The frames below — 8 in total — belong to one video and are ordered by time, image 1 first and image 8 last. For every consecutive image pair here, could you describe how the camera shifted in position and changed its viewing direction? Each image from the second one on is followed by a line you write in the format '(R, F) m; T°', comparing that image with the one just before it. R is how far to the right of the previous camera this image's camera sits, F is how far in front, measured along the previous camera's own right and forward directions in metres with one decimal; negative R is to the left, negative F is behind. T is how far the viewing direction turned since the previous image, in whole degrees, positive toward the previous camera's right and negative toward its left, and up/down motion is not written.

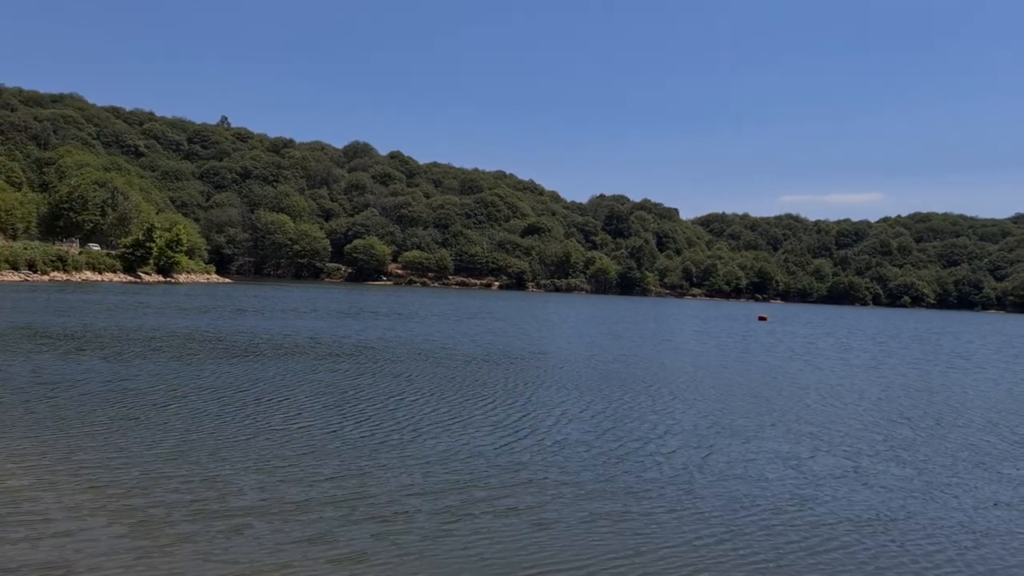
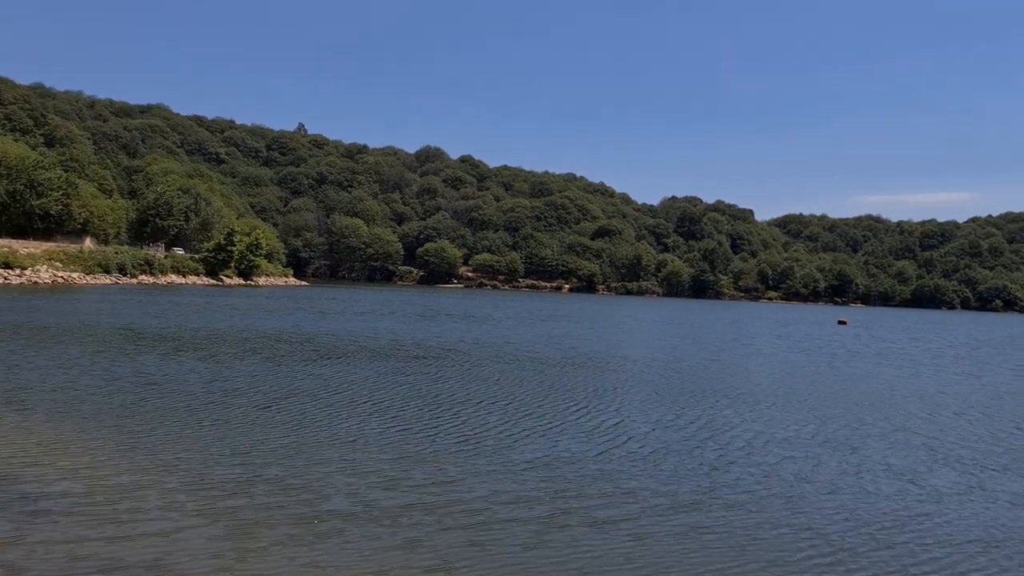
(-0.2, +0.2) m; -5°
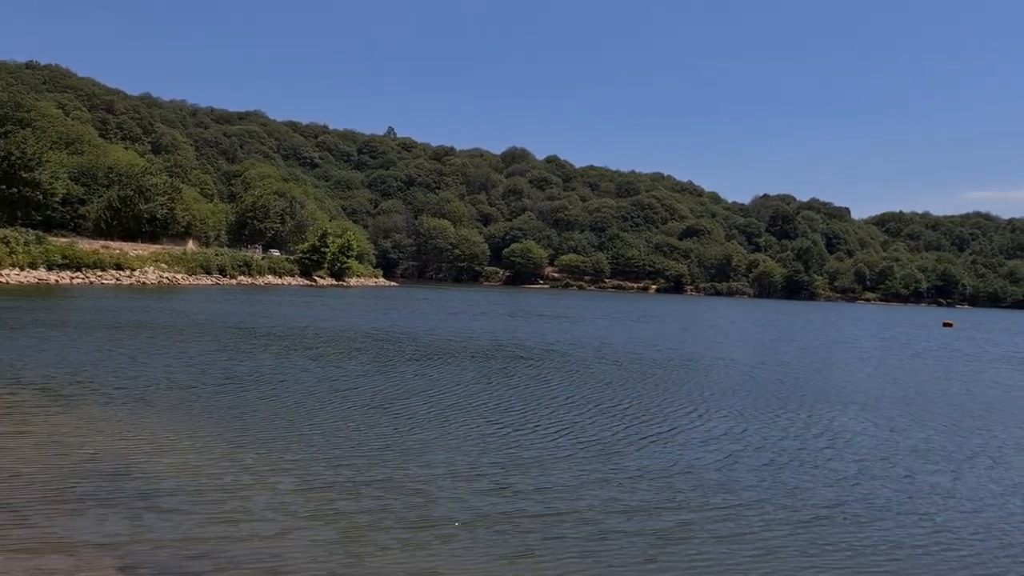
(-0.3, +0.3) m; -6°
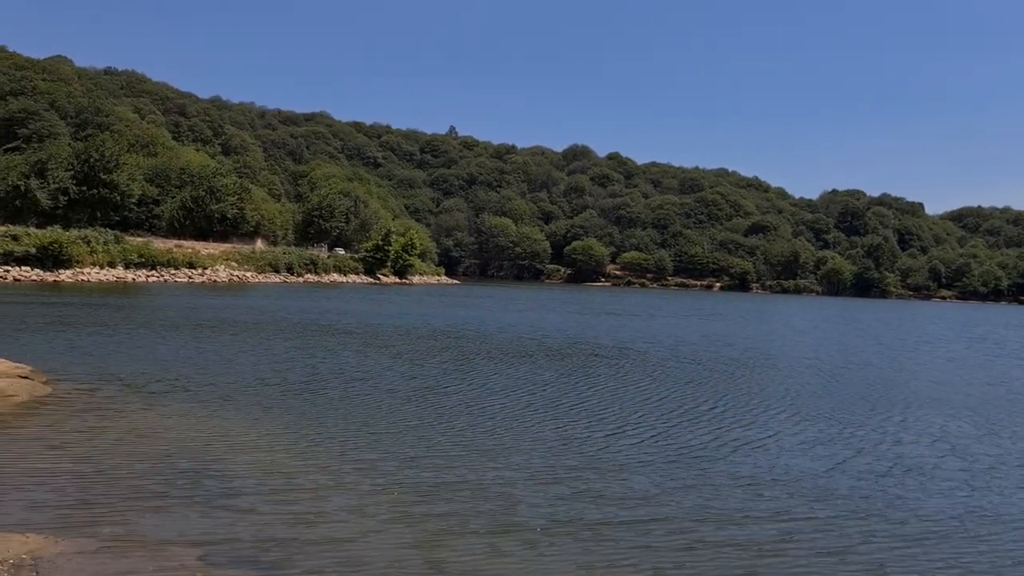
(-0.3, +0.2) m; -4°
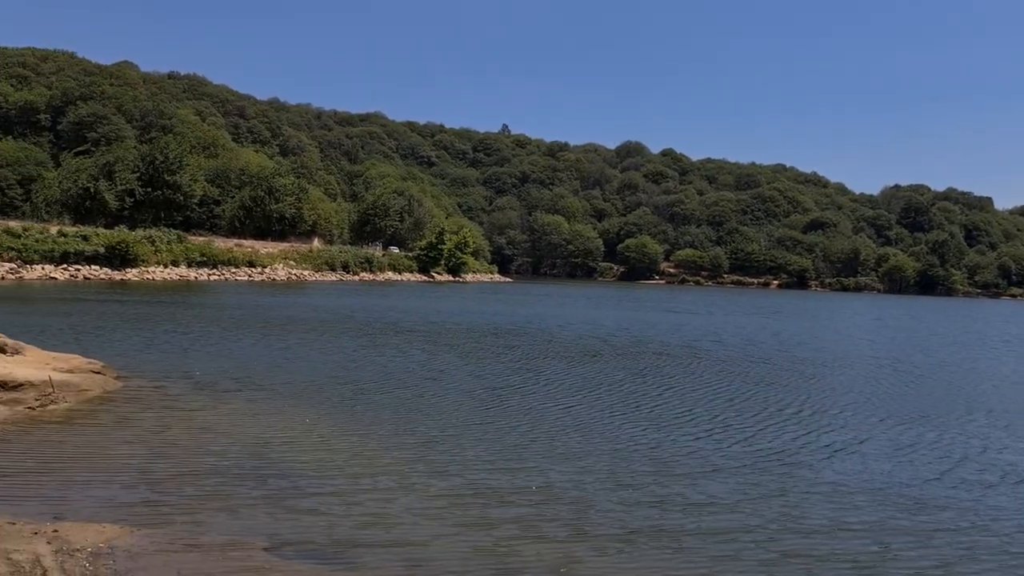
(-0.4, -0.2) m; -4°
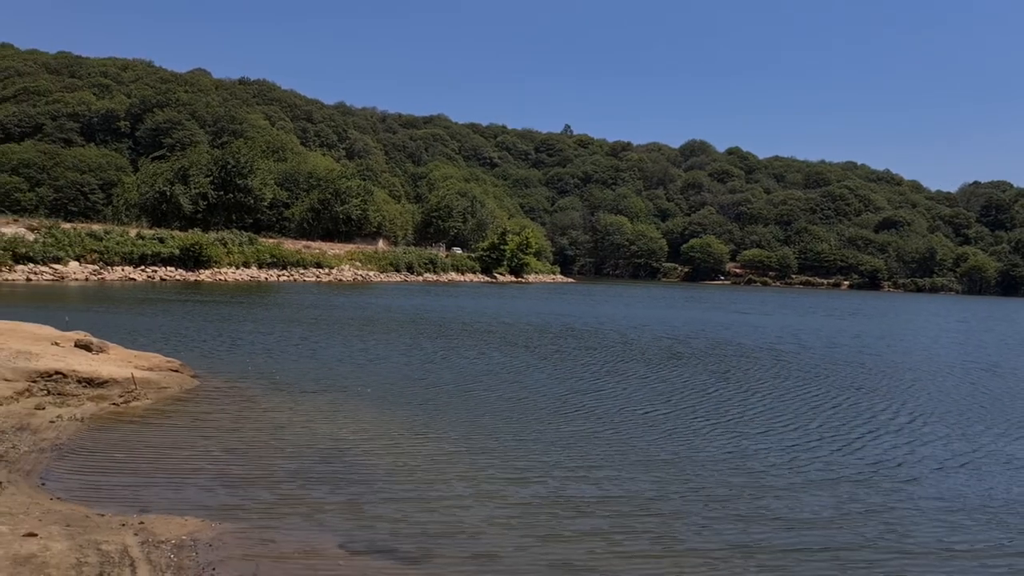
(-0.6, -0.1) m; -4°
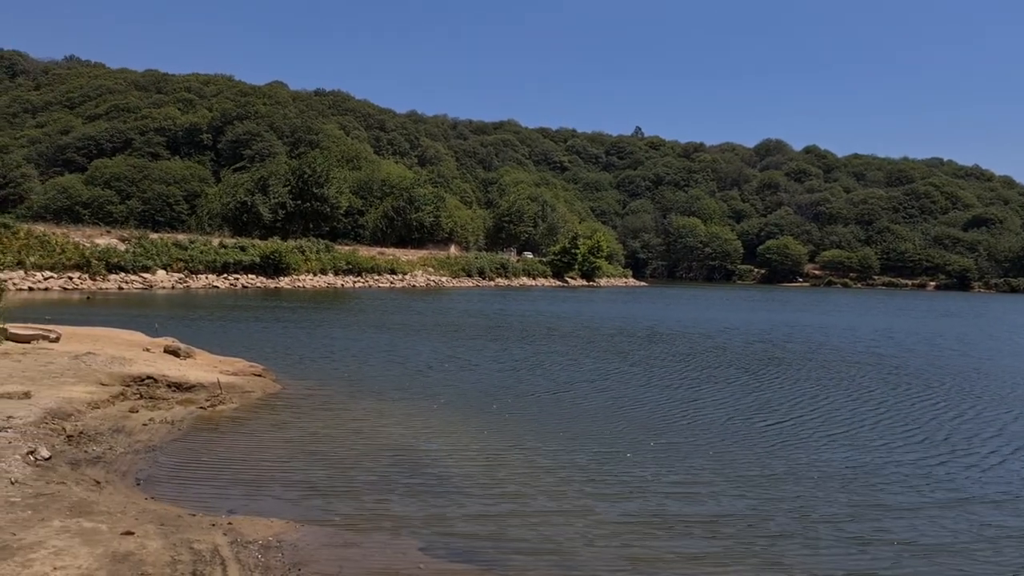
(-0.5, +0.3) m; -5°
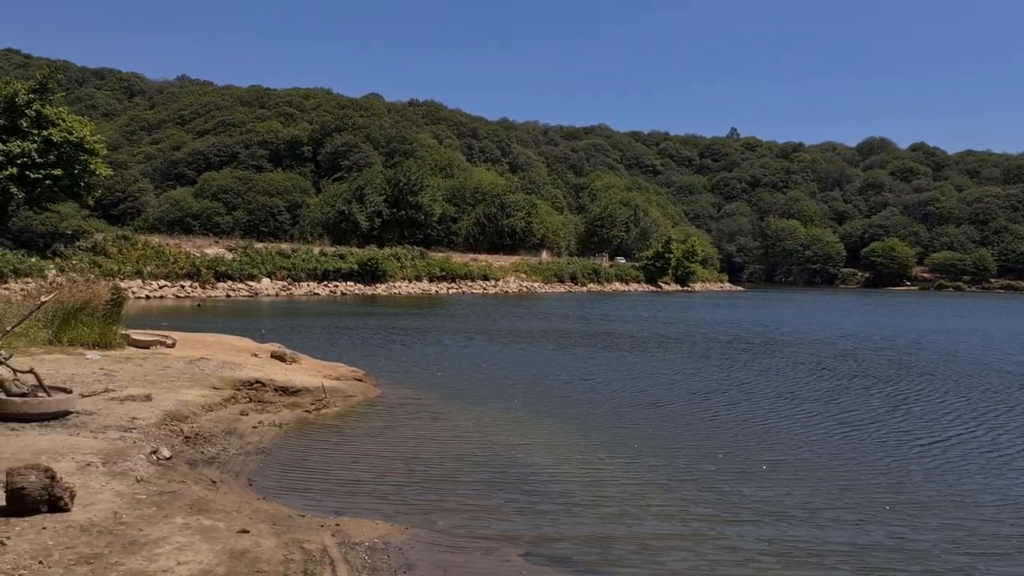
(-0.7, +0.3) m; -6°
